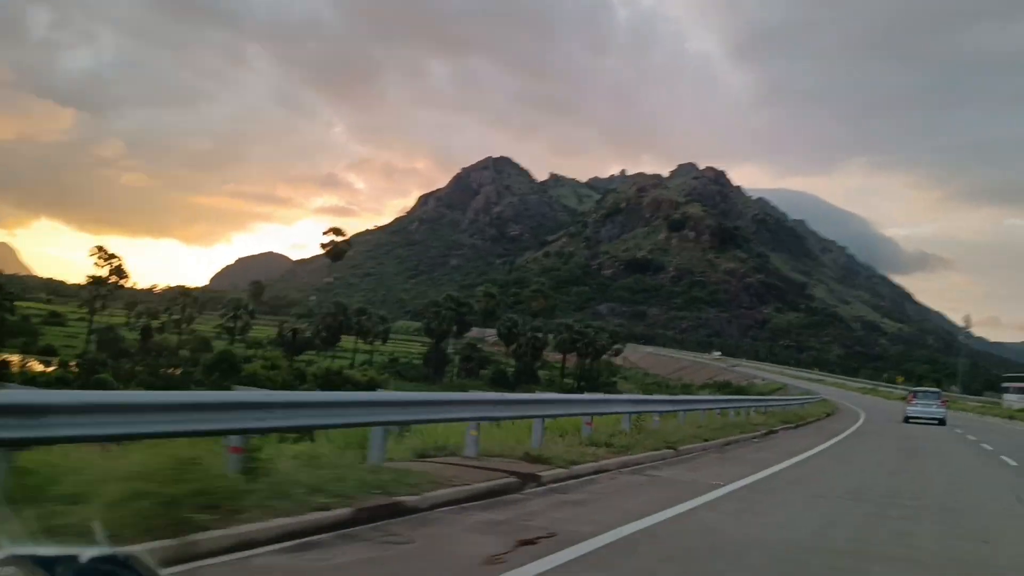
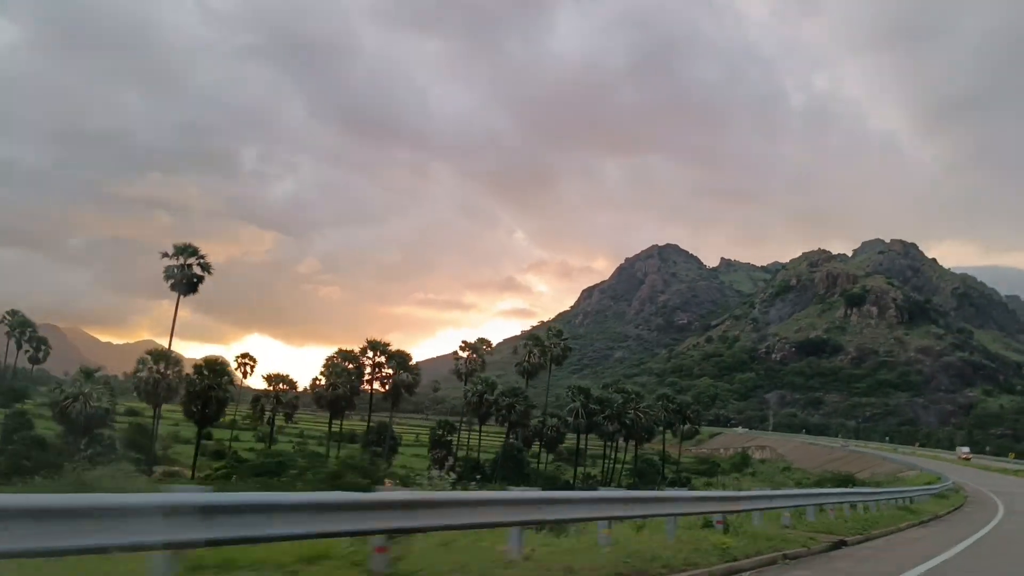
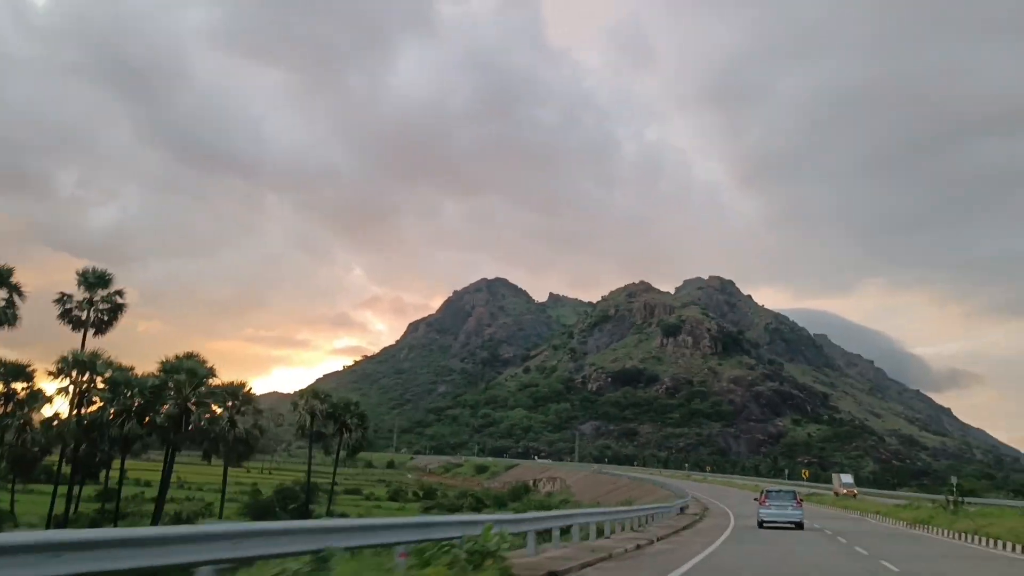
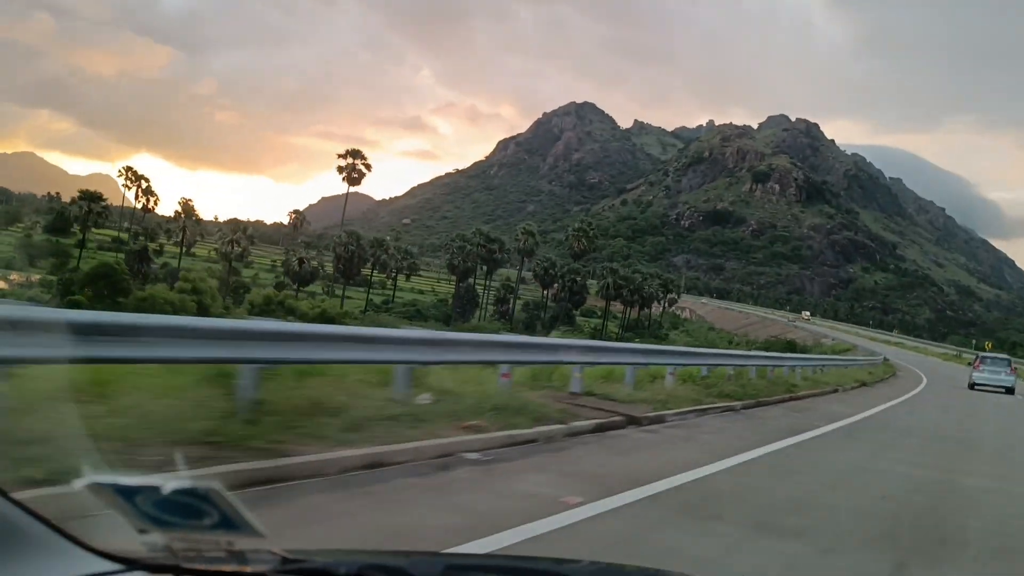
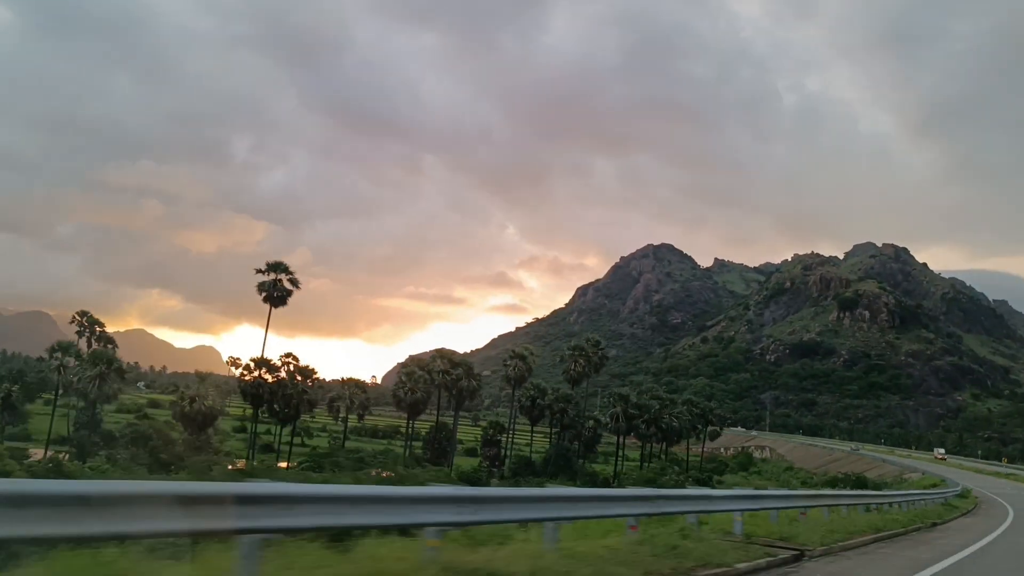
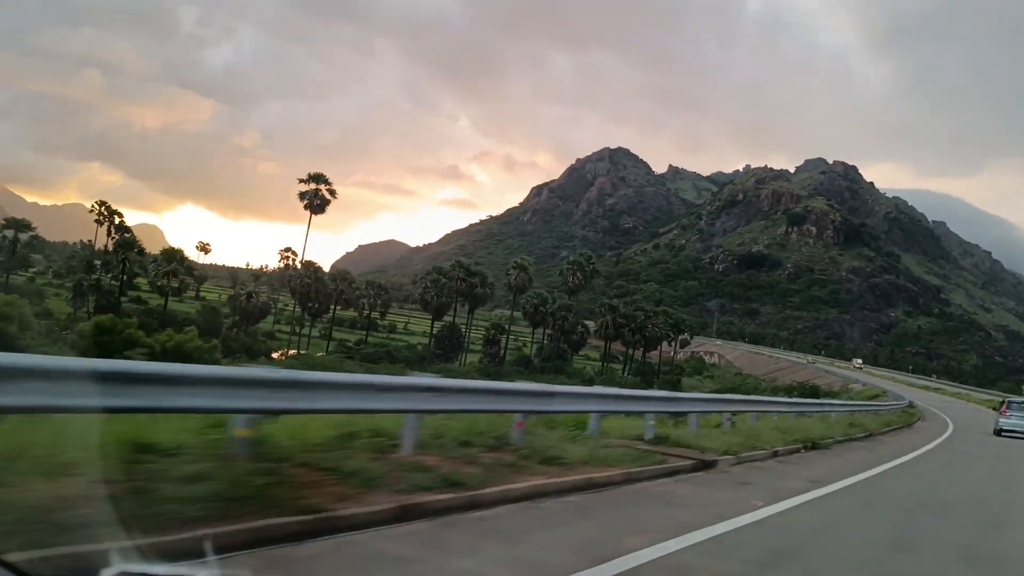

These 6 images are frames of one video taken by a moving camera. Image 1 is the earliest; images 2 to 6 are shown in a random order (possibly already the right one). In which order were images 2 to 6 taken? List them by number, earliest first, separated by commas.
4, 6, 5, 2, 3
